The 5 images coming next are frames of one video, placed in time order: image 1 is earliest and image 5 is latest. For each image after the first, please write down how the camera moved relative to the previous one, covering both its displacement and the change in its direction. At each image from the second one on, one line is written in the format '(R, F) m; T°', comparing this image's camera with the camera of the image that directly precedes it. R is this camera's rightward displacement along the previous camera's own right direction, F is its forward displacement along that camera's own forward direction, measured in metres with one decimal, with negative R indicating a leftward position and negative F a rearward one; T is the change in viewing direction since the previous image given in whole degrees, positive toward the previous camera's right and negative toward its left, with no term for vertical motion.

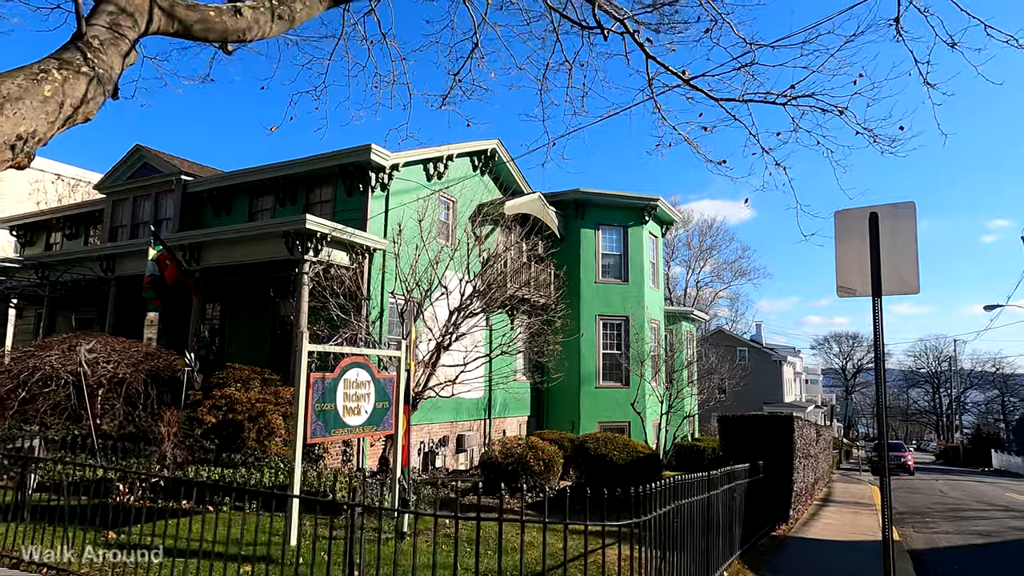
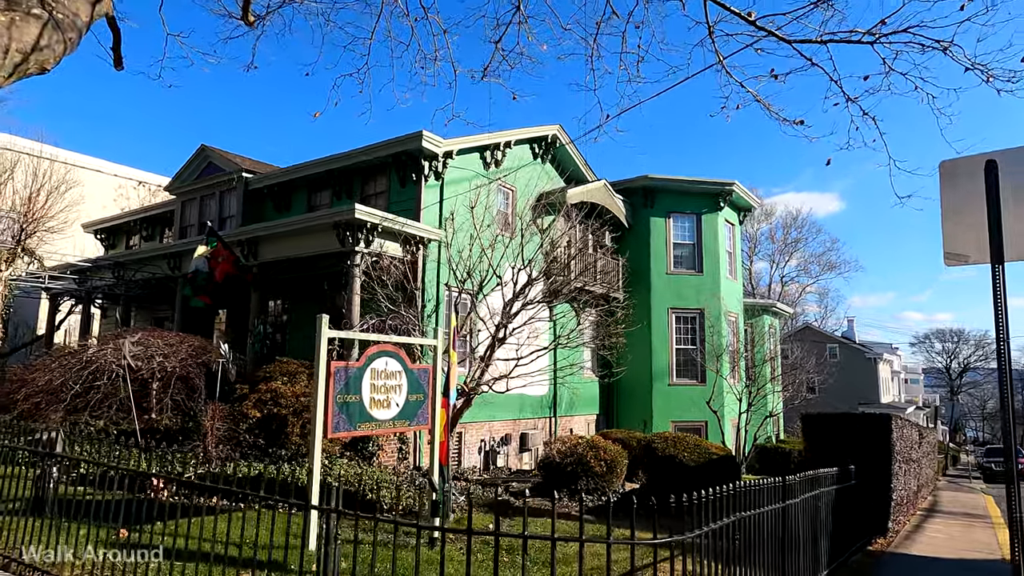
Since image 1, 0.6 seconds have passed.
(+0.3, +0.8) m; -7°
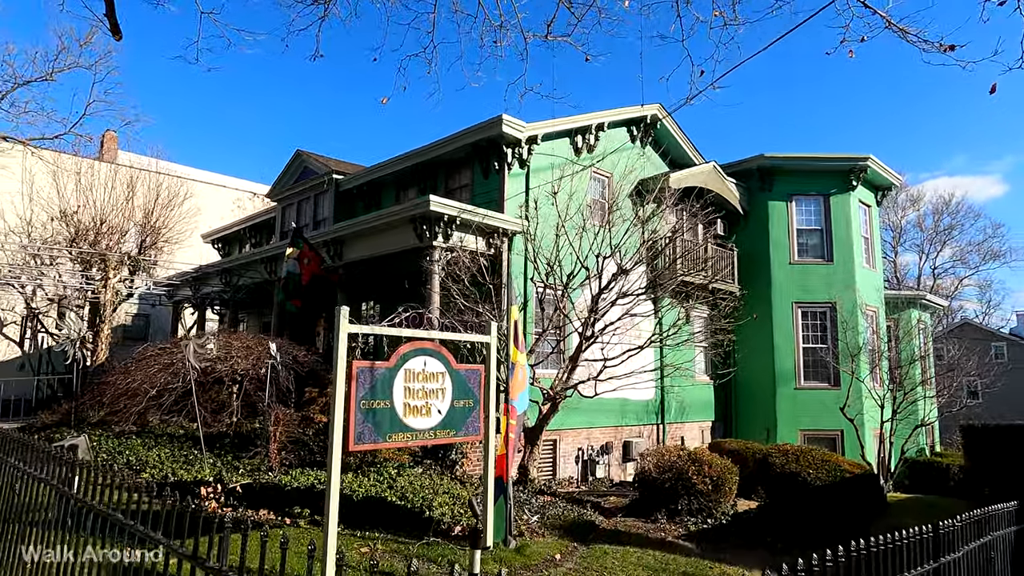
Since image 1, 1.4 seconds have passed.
(+0.5, +1.2) m; -10°
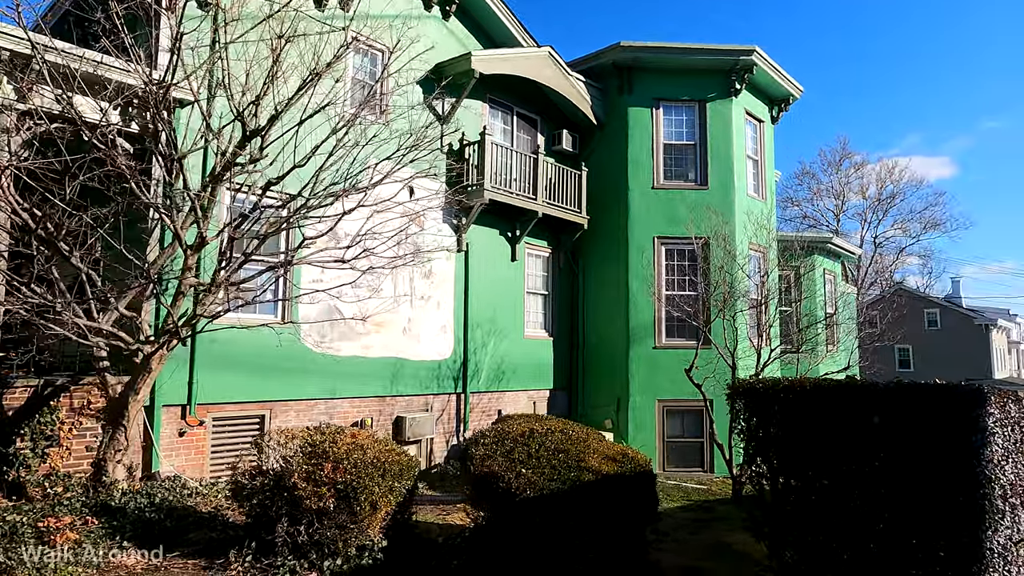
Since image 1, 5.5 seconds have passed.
(+3.8, +4.2) m; +3°
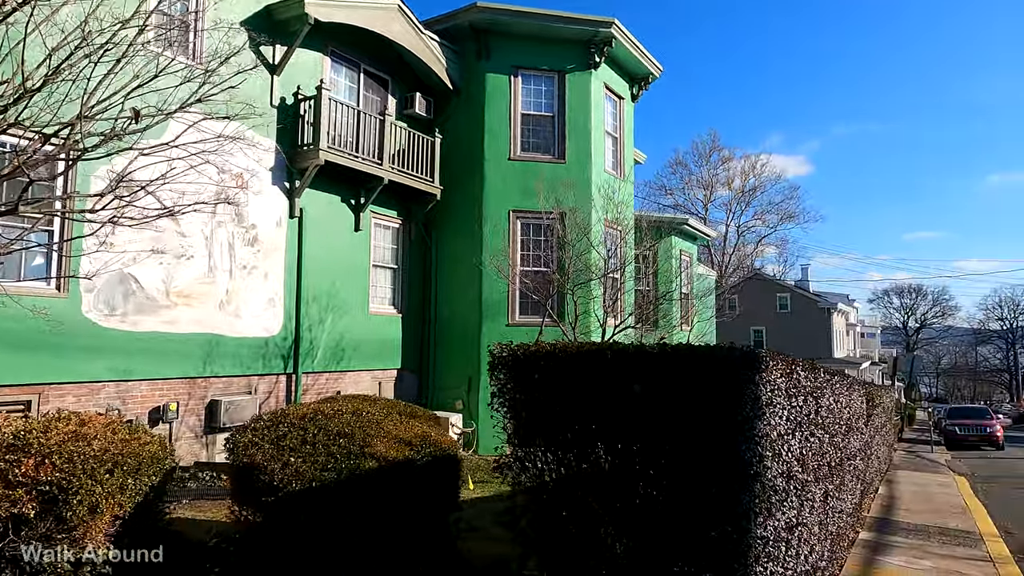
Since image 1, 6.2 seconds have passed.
(+0.8, +0.7) m; +10°
